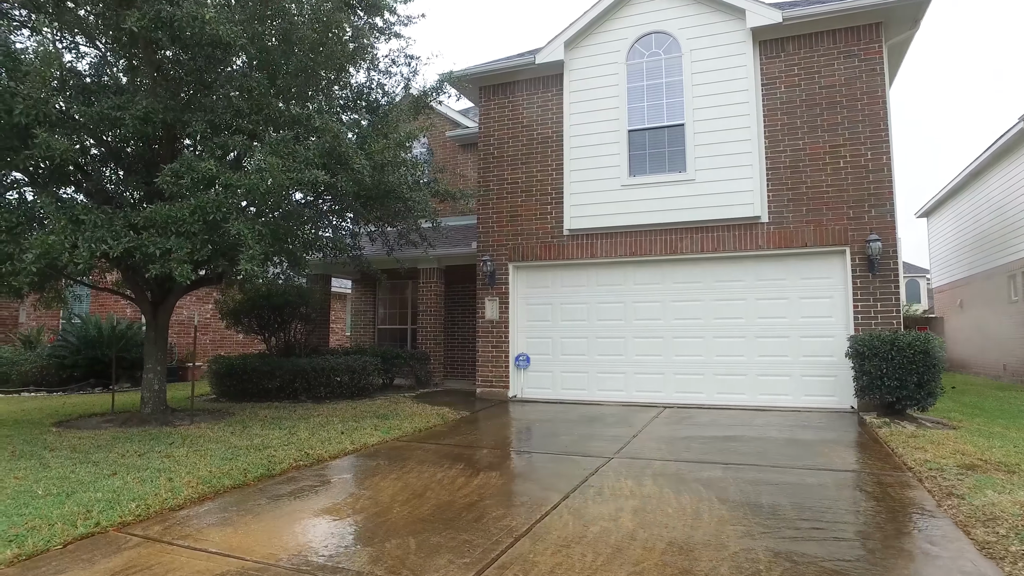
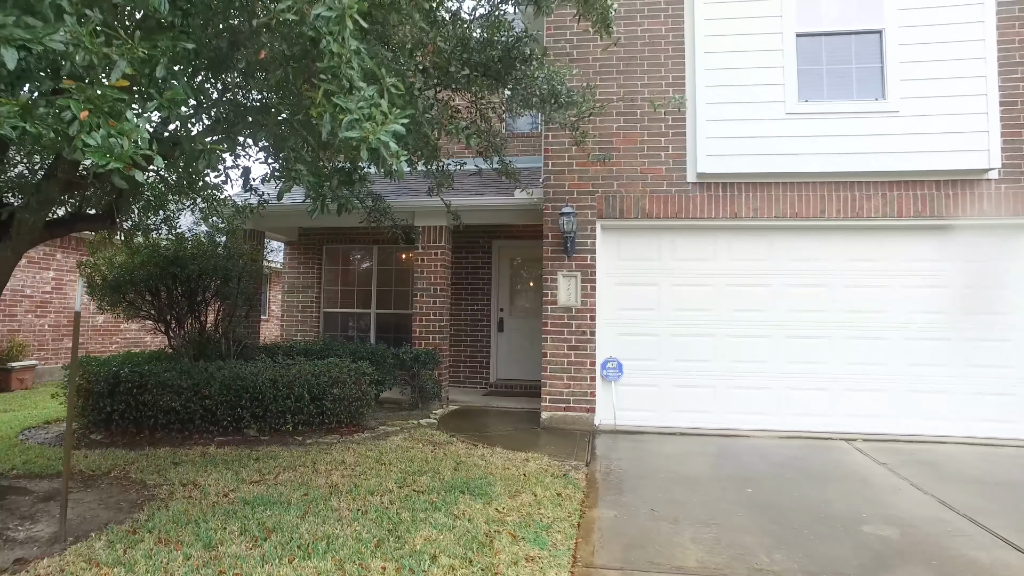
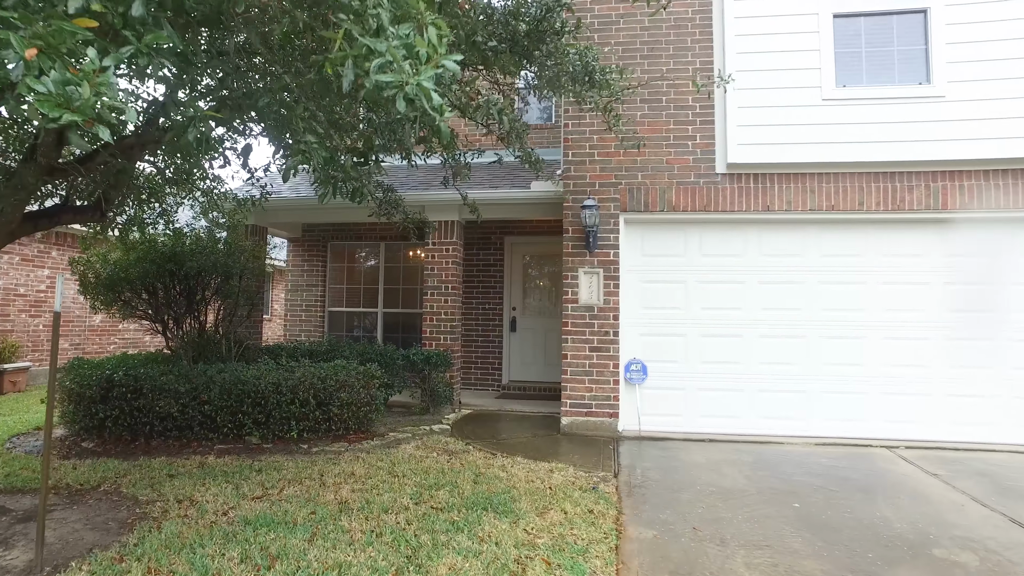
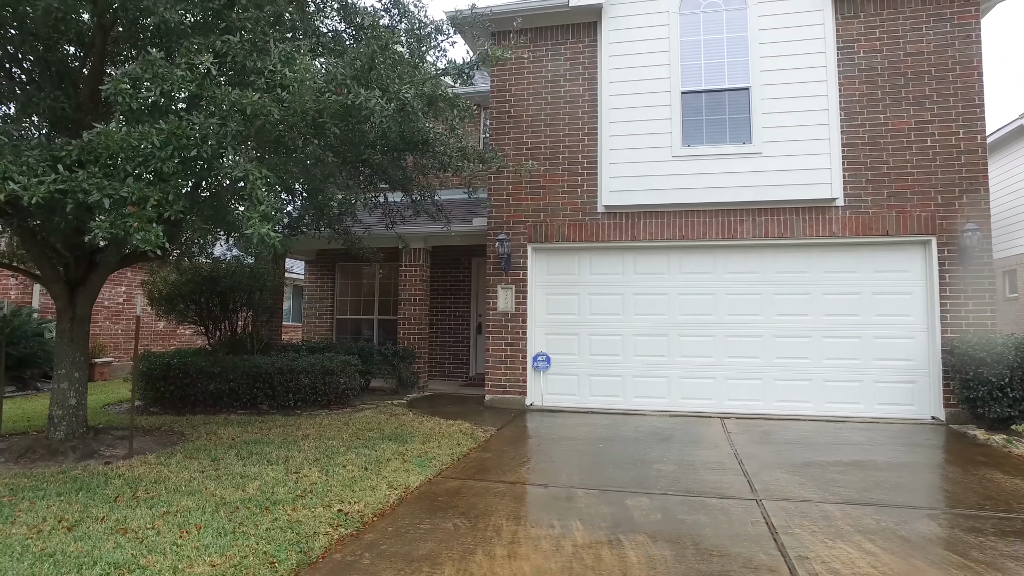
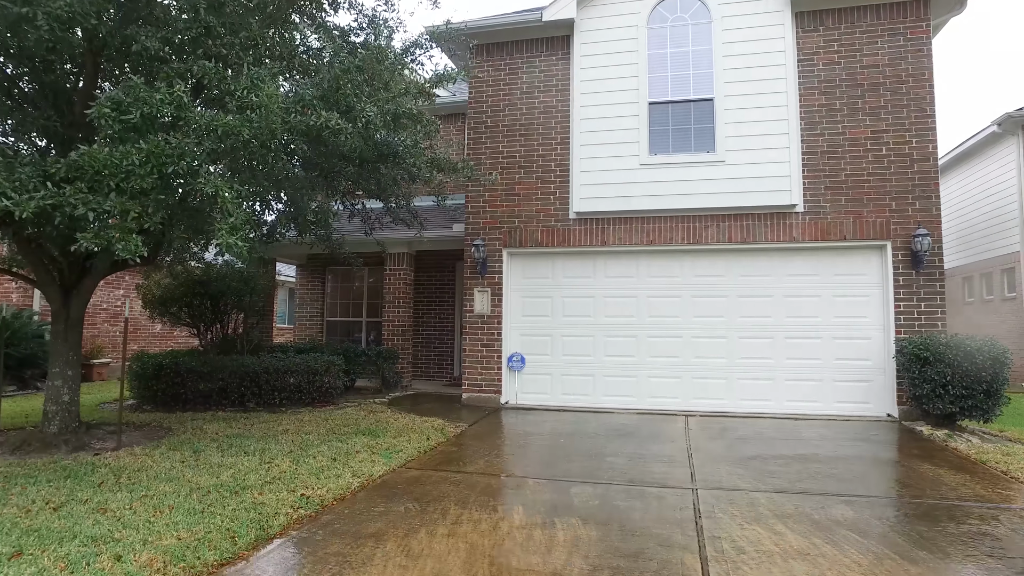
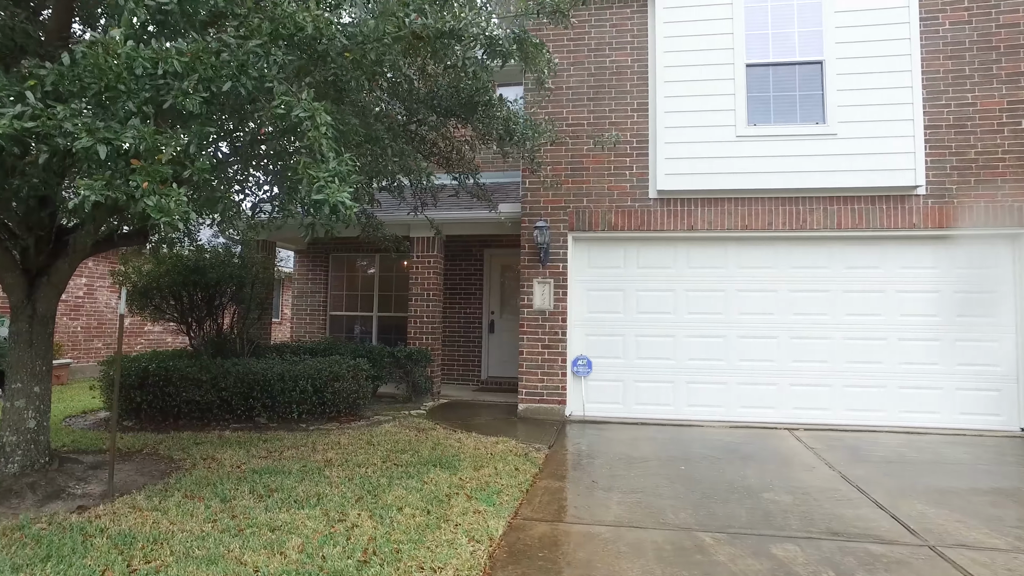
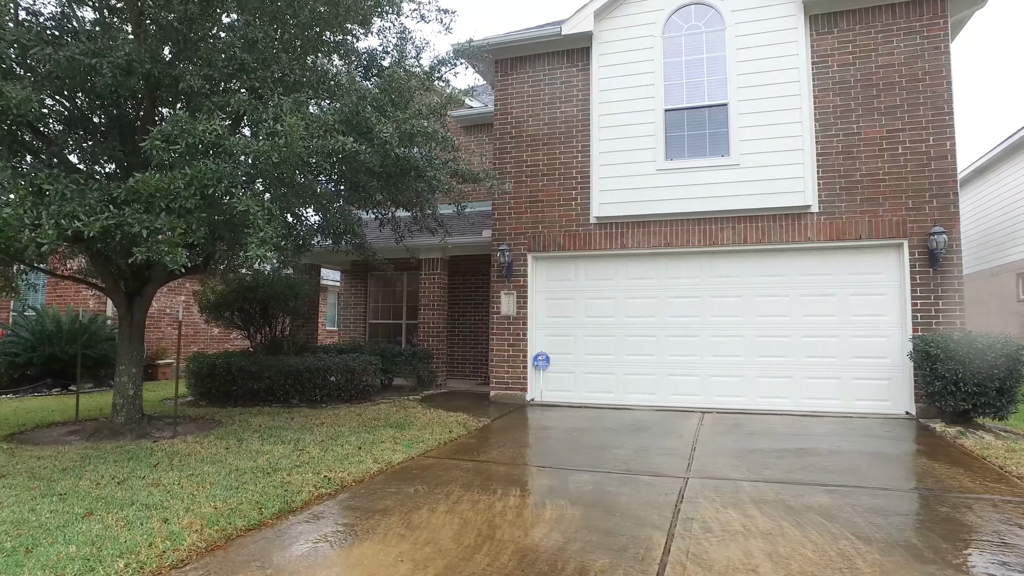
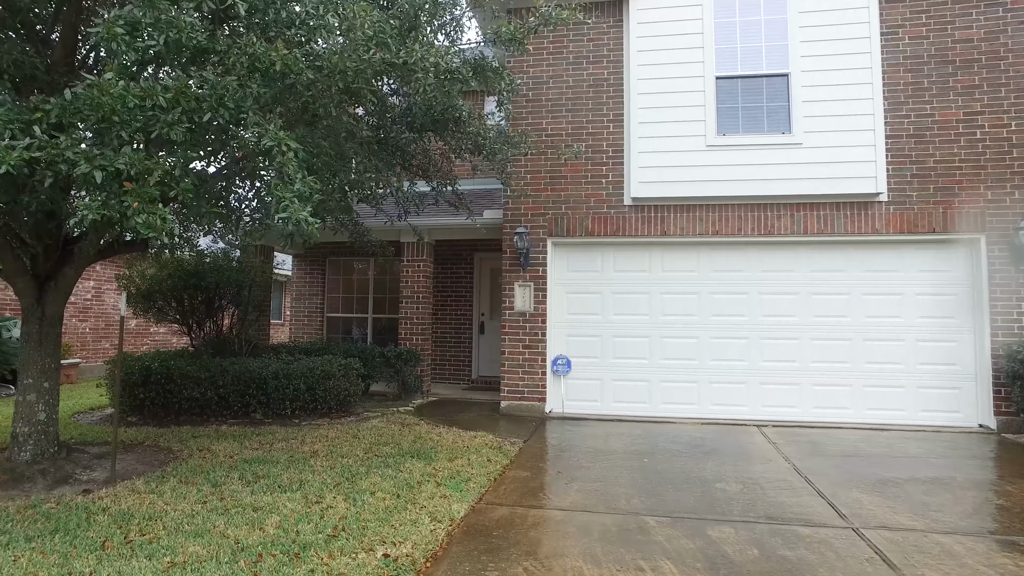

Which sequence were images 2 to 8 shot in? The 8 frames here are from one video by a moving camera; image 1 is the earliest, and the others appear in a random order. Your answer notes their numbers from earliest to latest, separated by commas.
7, 5, 4, 8, 6, 2, 3
